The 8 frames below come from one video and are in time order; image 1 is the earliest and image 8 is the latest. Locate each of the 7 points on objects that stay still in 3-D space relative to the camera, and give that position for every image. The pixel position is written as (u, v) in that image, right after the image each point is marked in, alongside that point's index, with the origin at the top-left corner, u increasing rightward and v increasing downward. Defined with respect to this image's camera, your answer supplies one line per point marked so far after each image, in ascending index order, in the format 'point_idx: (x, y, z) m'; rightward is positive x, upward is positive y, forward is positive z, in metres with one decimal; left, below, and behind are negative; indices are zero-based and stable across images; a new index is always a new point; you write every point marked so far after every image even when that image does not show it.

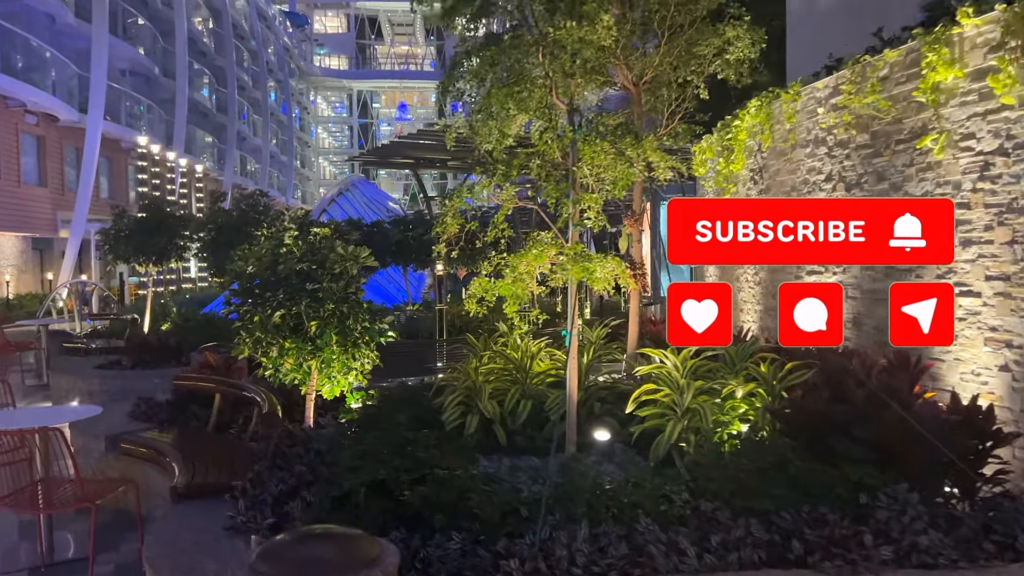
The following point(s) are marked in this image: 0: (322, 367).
0: (-1.4, -0.6, +5.9) m
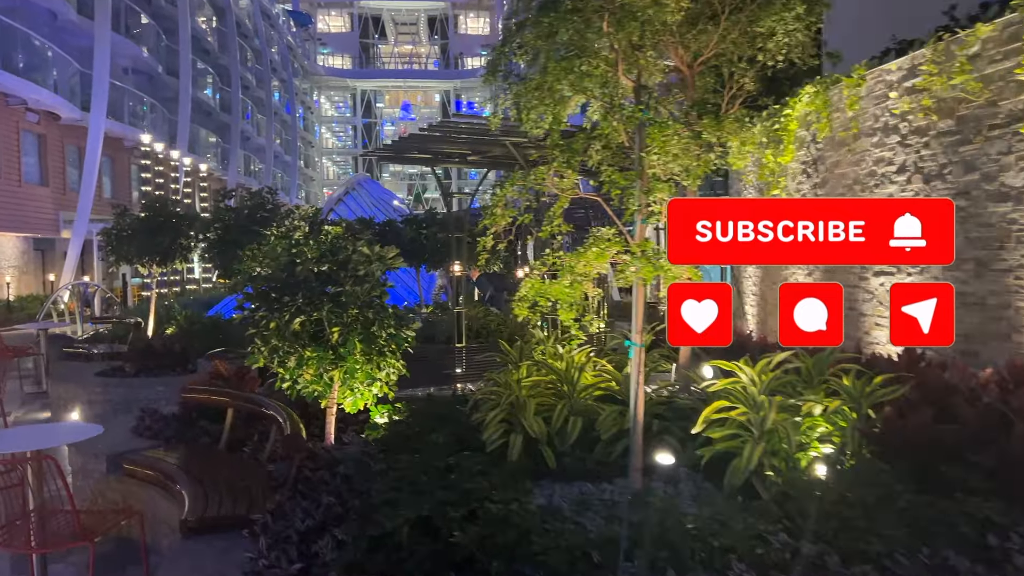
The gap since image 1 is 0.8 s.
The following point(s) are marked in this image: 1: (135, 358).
0: (-1.1, -0.6, +5.3) m
1: (-4.1, -0.8, +8.9) m
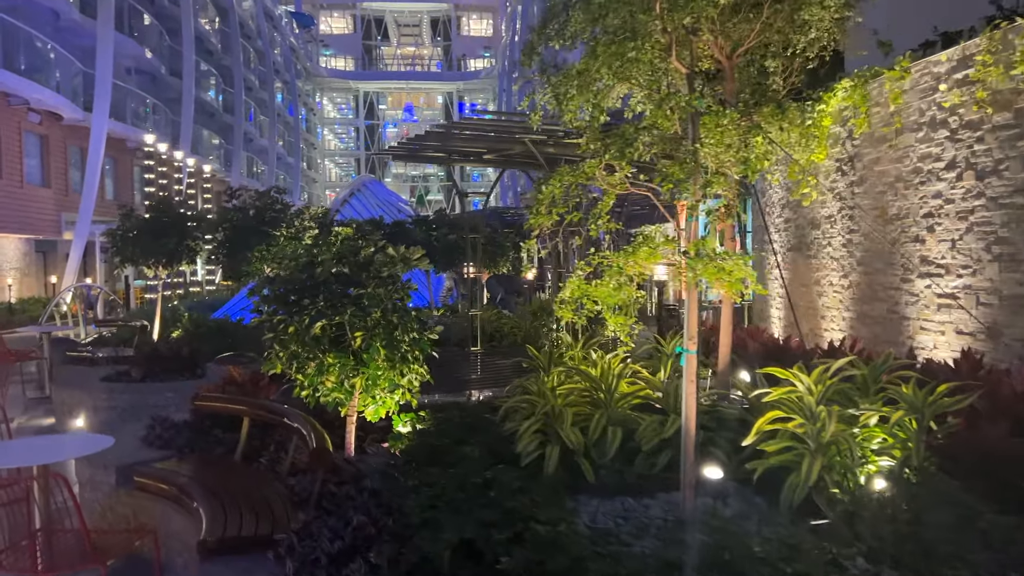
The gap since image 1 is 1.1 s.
0: (-0.9, -0.6, +5.1) m
1: (-3.9, -0.8, +8.6) m
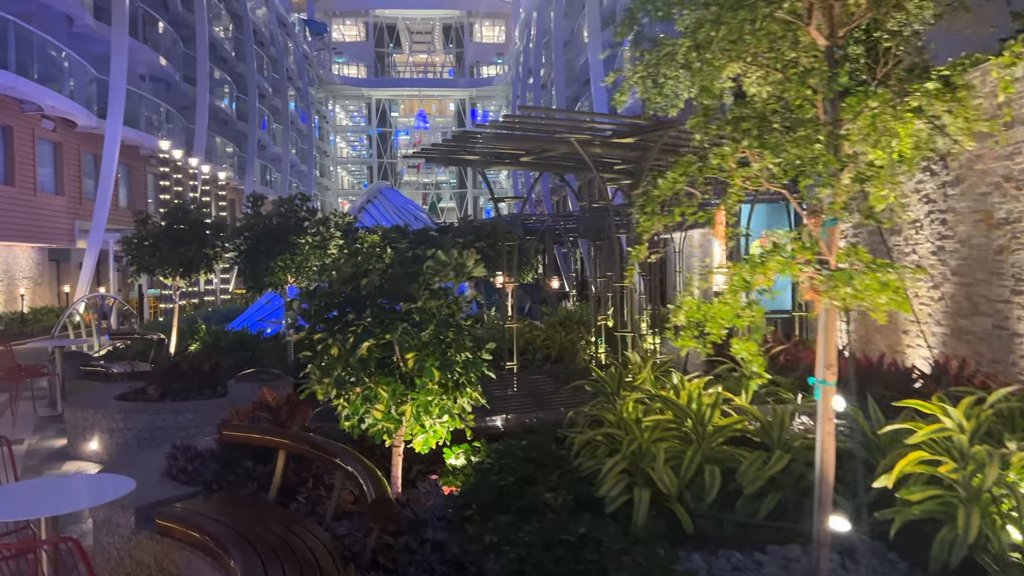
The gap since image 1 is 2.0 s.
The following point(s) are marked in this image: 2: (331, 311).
0: (-0.5, -0.7, +4.5) m
1: (-3.5, -0.9, +8.0) m
2: (-1.0, -0.1, +4.4) m
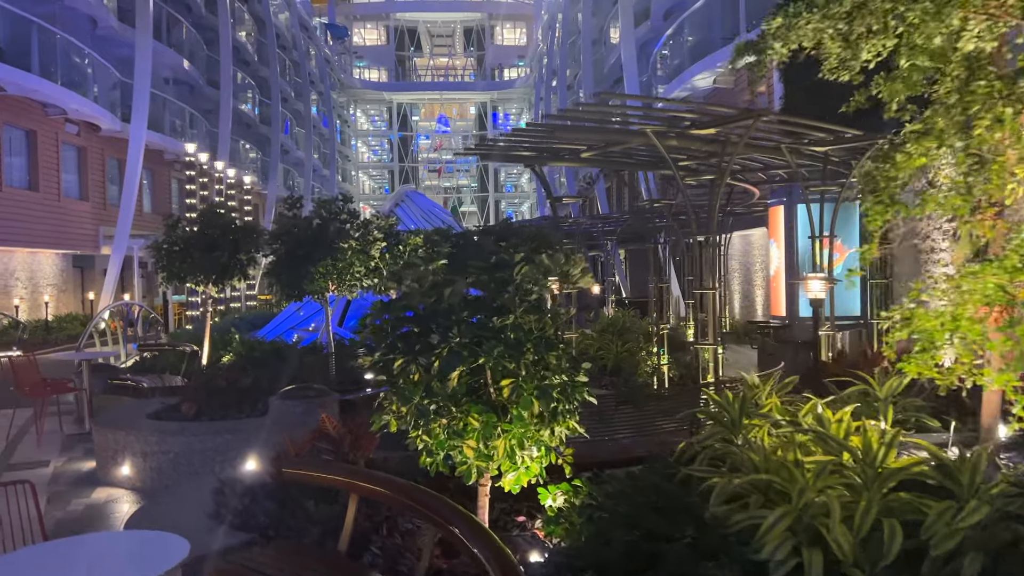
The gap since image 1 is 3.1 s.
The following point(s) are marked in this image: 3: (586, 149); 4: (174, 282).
0: (0.0, -0.7, +3.8) m
1: (-2.9, -1.0, +7.4) m
2: (-0.5, -0.2, +3.7) m
3: (+0.7, +1.3, +7.6) m
4: (-4.3, +0.1, +10.3) m
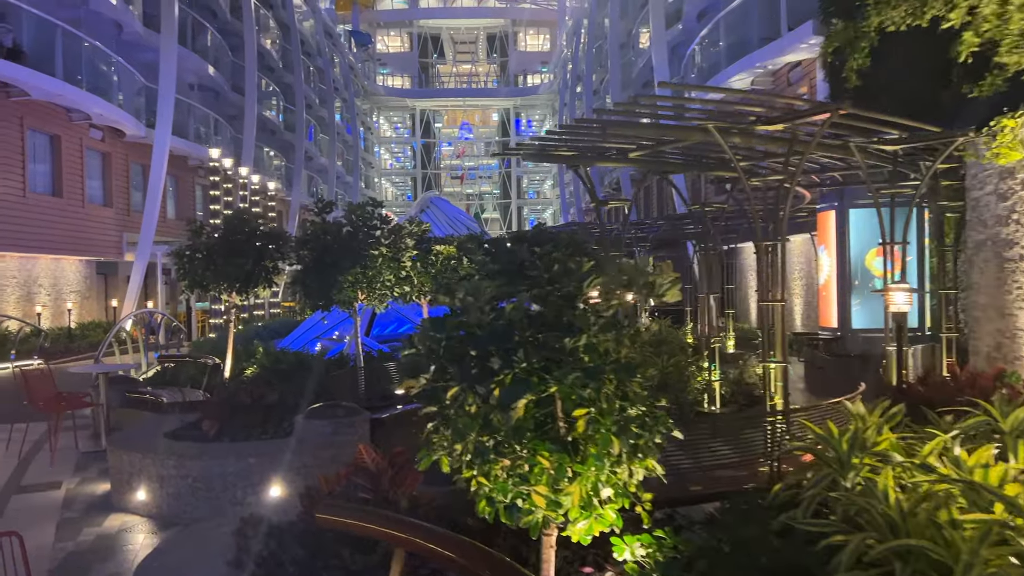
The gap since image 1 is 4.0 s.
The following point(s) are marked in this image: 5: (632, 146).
0: (+0.3, -0.8, +3.2) m
1: (-2.5, -1.1, +6.9) m
2: (-0.2, -0.2, +3.1) m
3: (+1.1, +1.2, +7.0) m
4: (-3.8, 0.0, +9.8) m
5: (+1.1, +1.3, +7.2) m
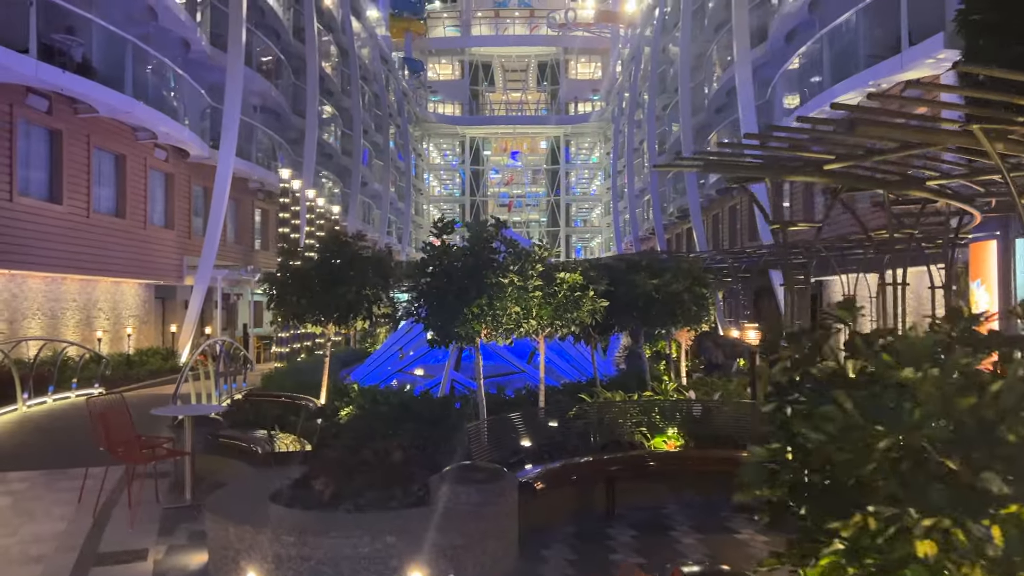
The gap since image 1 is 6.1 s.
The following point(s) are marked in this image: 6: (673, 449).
0: (+1.4, -0.9, +1.9) m
1: (-1.3, -1.3, +5.7) m
2: (+0.9, -0.4, +1.8) m
3: (+2.4, +0.9, +5.7) m
4: (-2.4, -0.4, +8.7) m
5: (+2.4, +1.0, +5.9) m
6: (+1.5, -1.5, +7.8) m
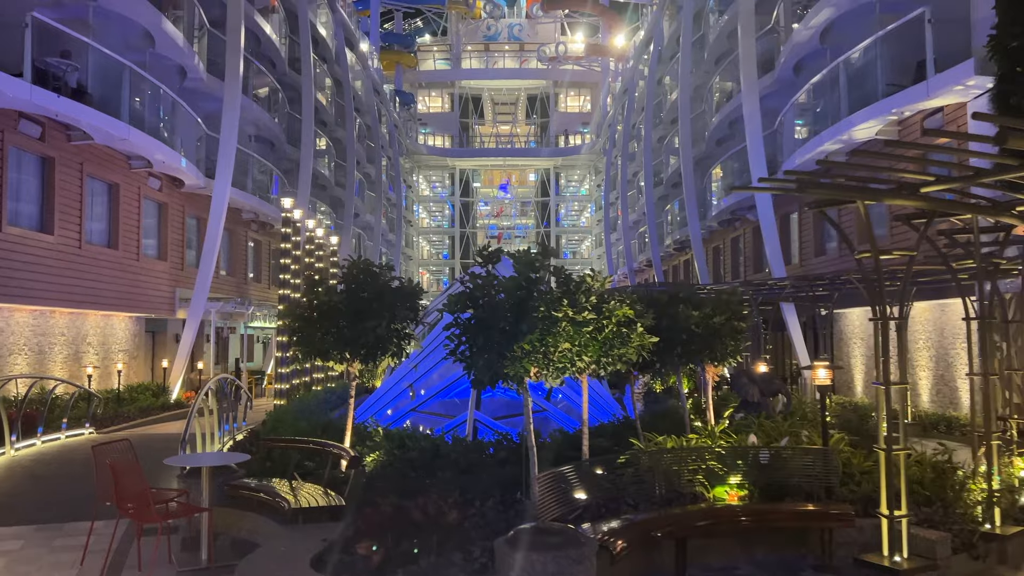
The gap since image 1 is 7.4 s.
0: (+1.9, -1.0, +1.2) m
1: (-0.8, -1.5, +5.0) m
2: (+1.5, -0.4, +1.2) m
3: (+2.9, +0.7, +5.2) m
4: (-2.0, -0.7, +8.0) m
5: (+2.8, +0.7, +5.4) m
6: (+2.0, -1.8, +7.1) m
